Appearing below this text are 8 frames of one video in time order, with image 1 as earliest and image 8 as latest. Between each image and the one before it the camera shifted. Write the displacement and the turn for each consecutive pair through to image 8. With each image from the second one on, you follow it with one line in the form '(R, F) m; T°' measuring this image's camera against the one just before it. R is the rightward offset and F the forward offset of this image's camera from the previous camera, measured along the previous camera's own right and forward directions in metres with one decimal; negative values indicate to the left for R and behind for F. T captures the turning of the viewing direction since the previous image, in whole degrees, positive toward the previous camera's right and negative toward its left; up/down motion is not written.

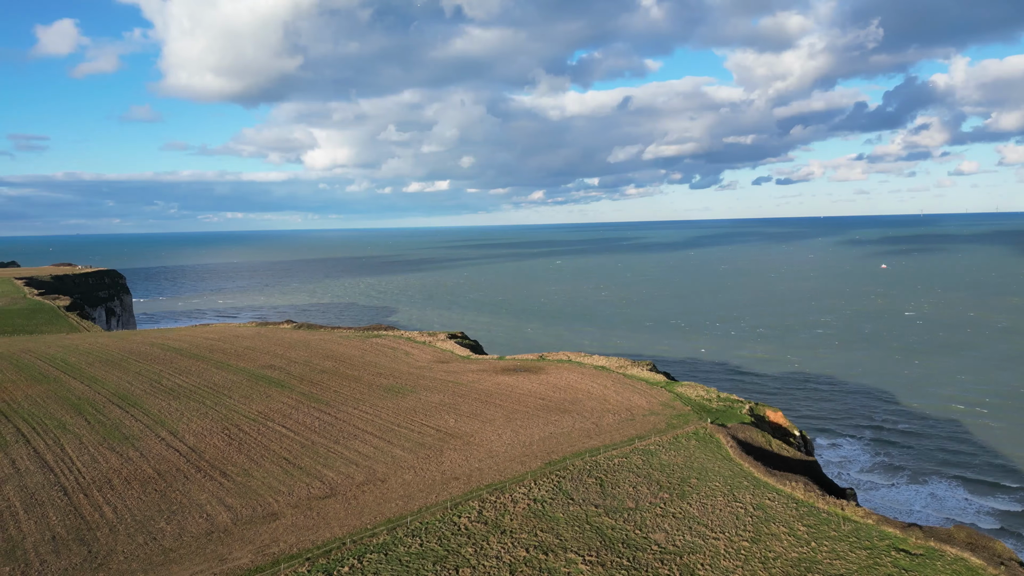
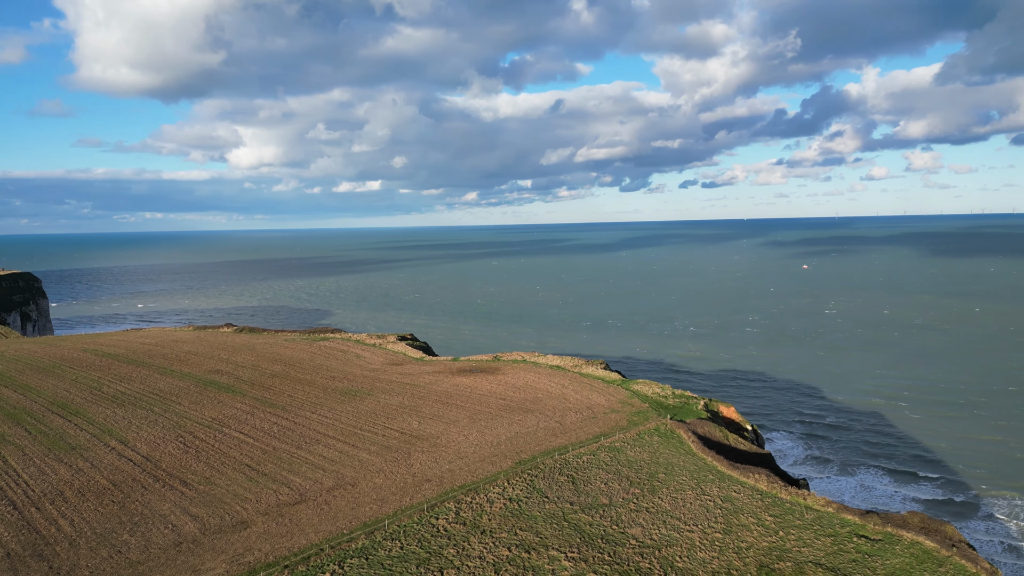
(-1.0, 0.0) m; +5°
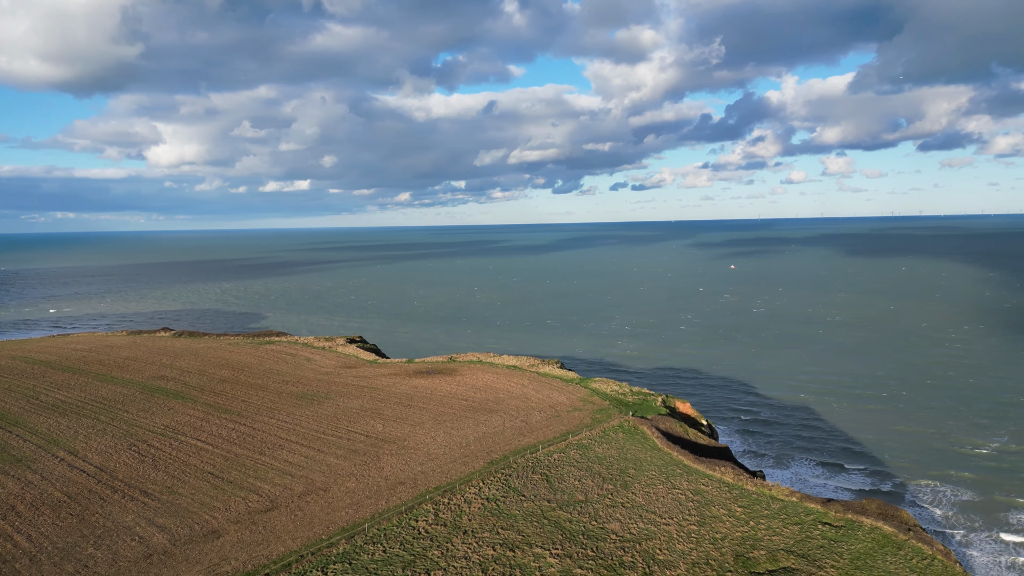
(-1.0, 0.0) m; +5°
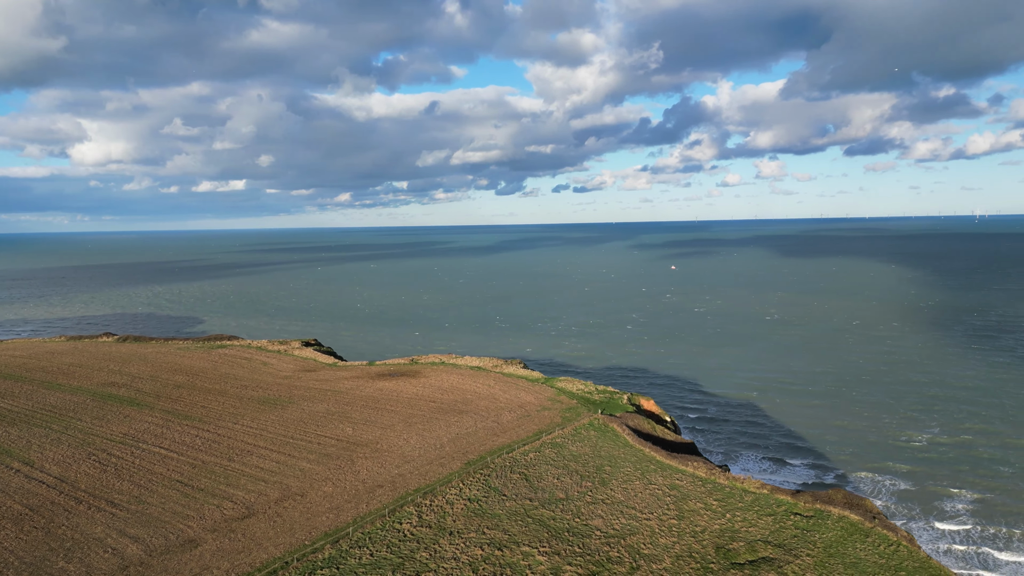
(-0.9, 0.0) m; +4°
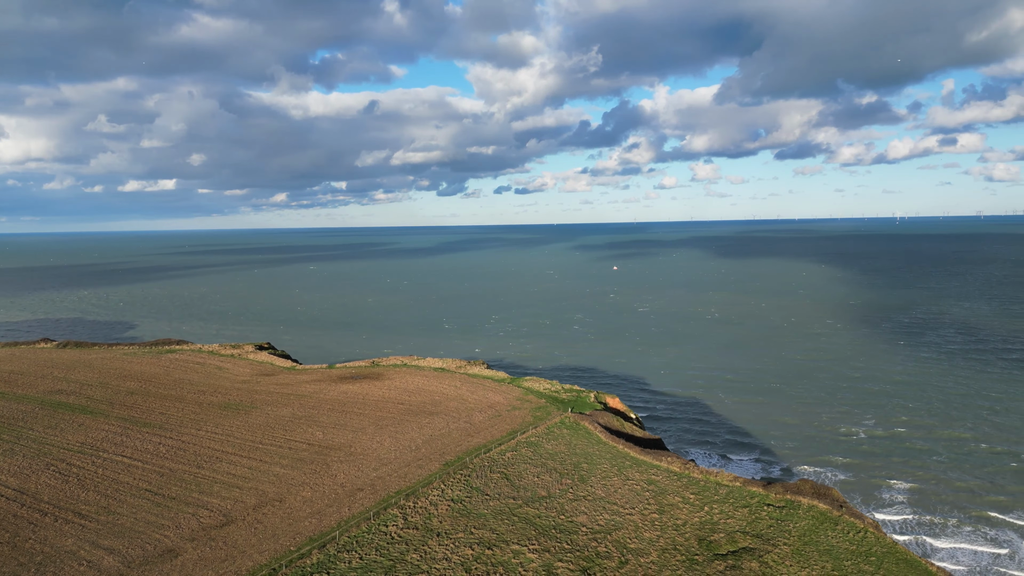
(-1.0, -0.1) m; +4°
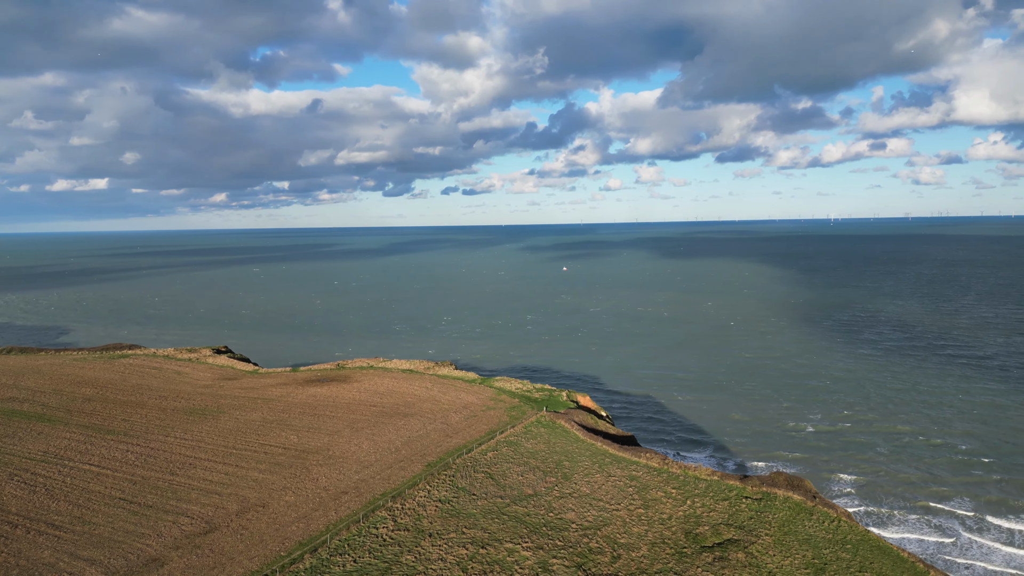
(-0.9, -0.1) m; +4°
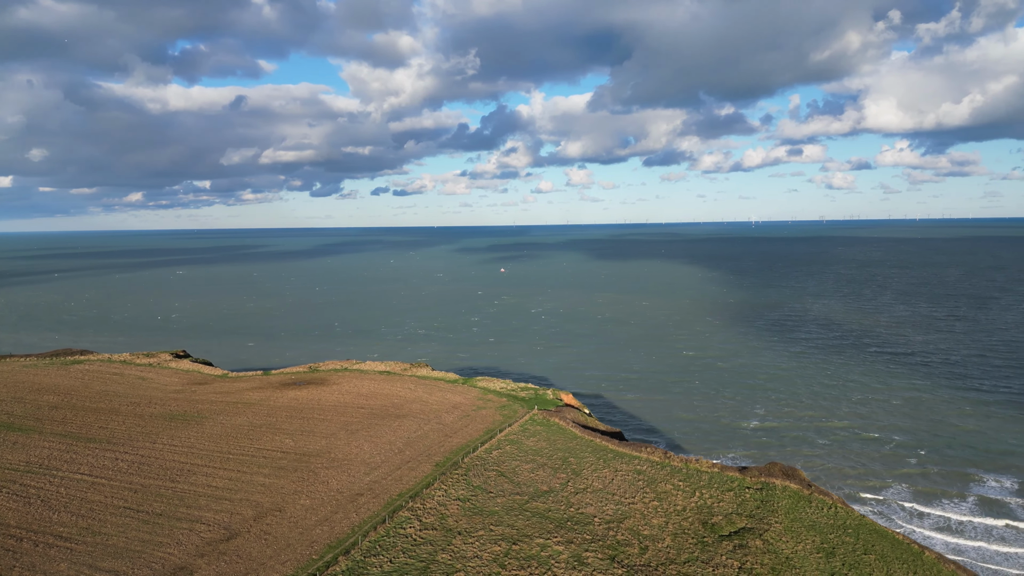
(-2.1, -0.1) m; +5°
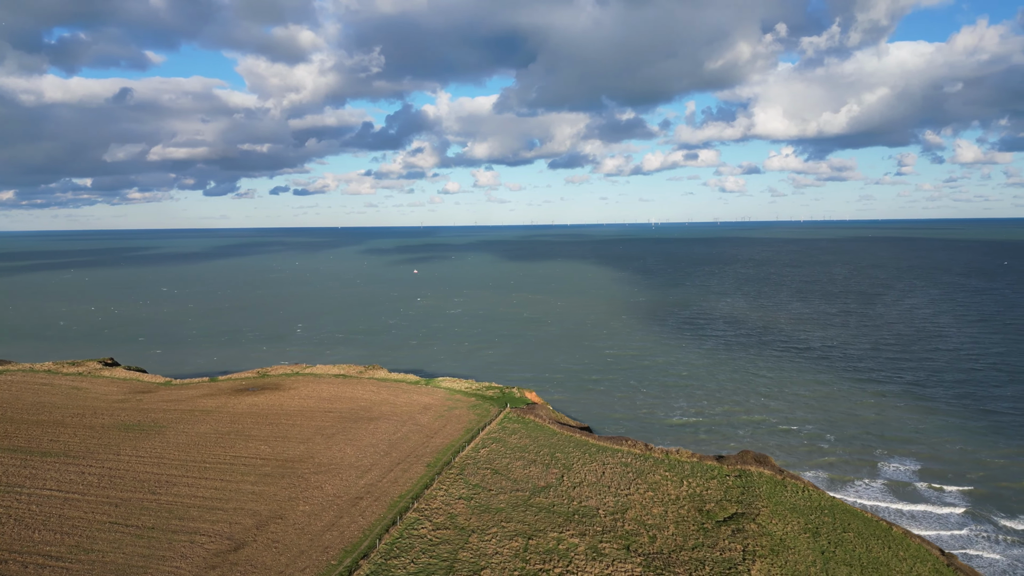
(-2.3, -0.1) m; +7°
